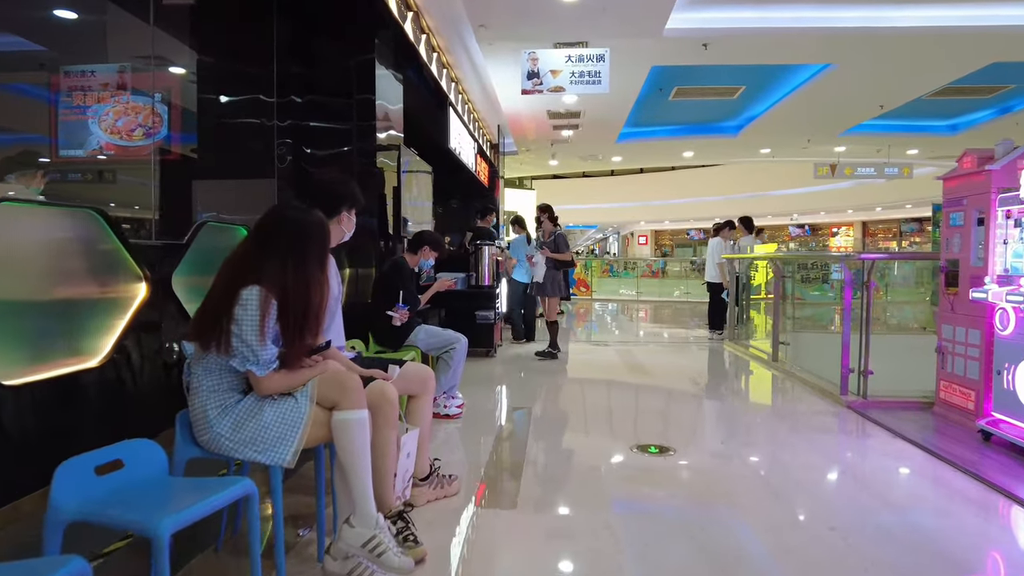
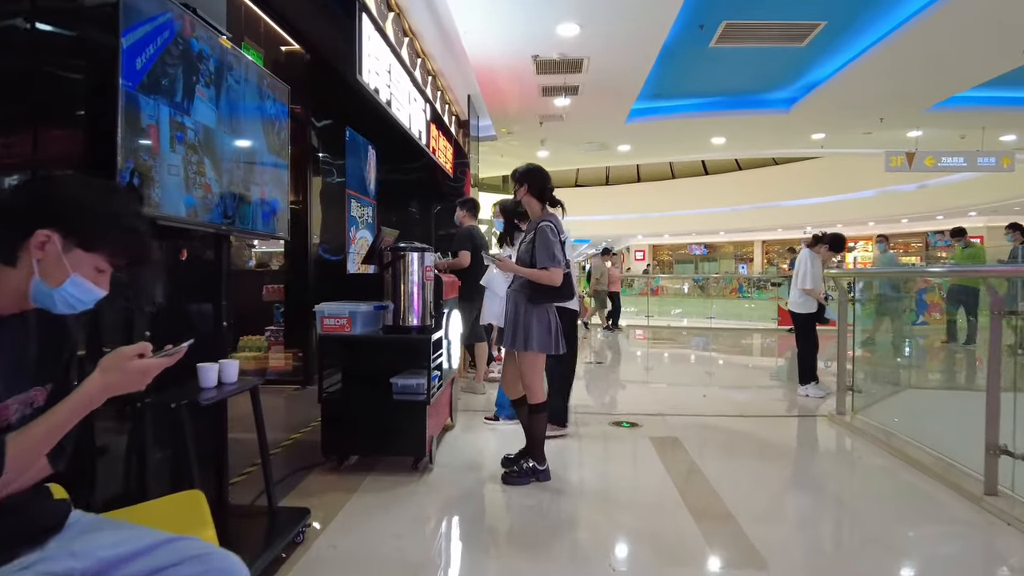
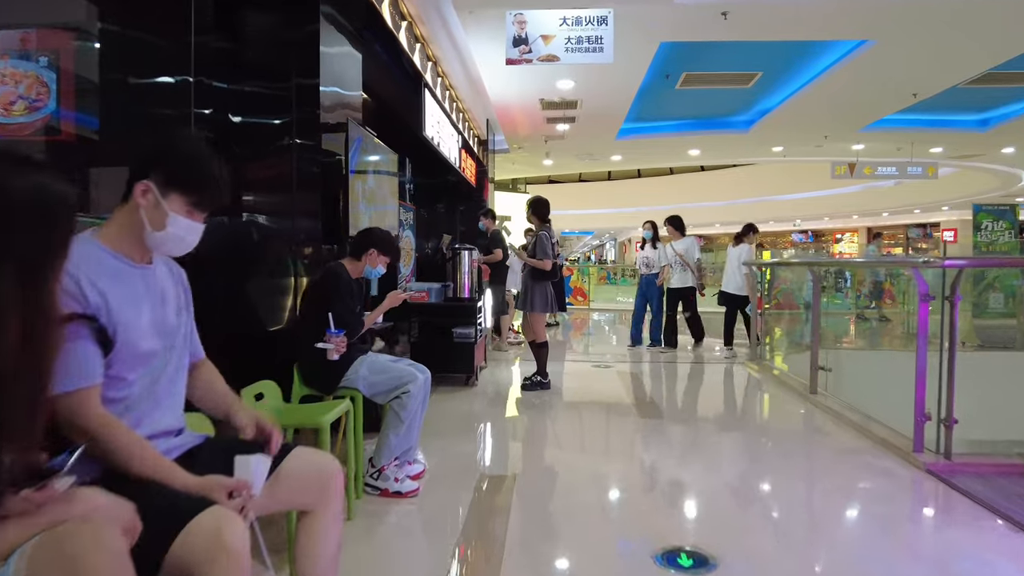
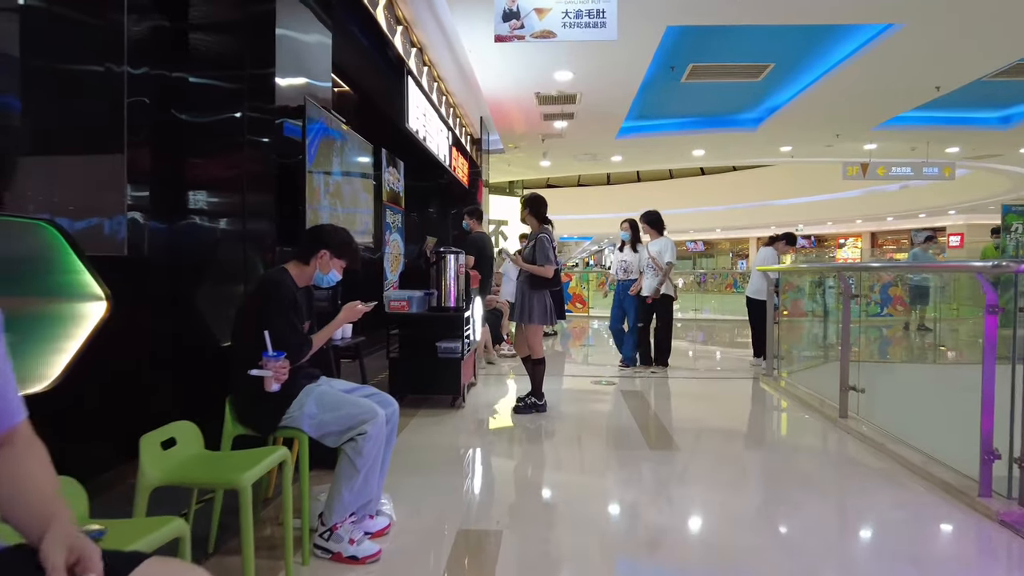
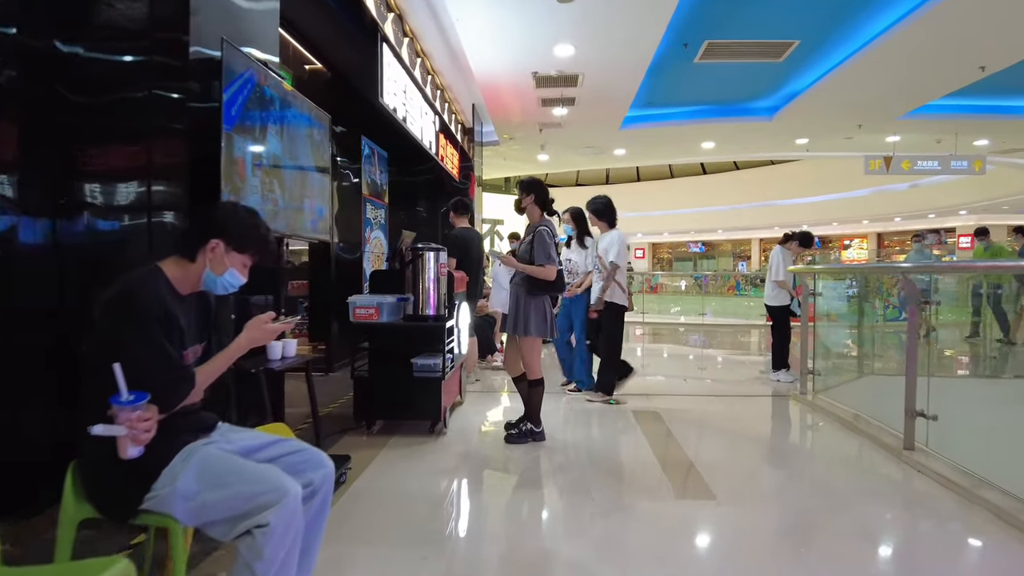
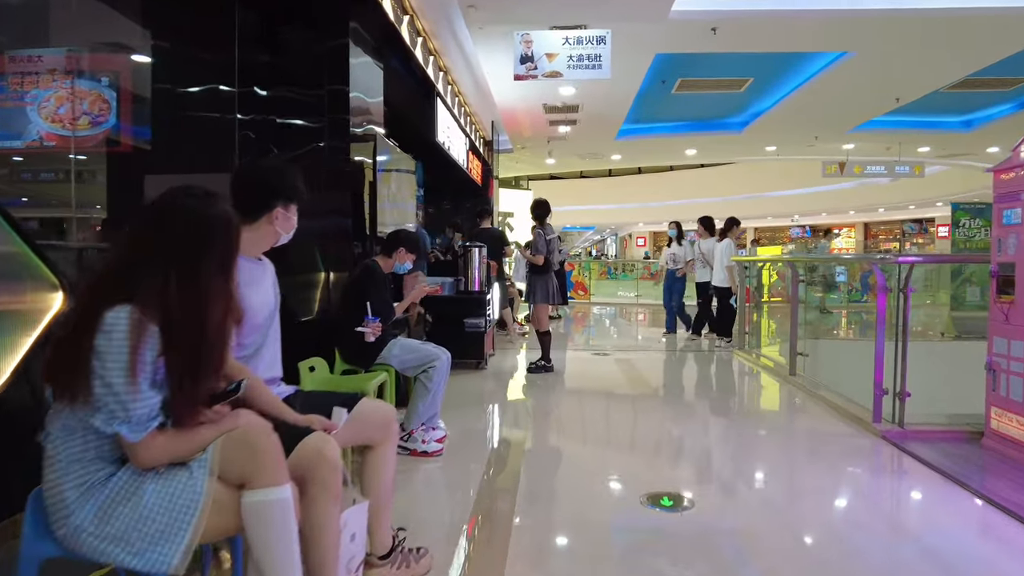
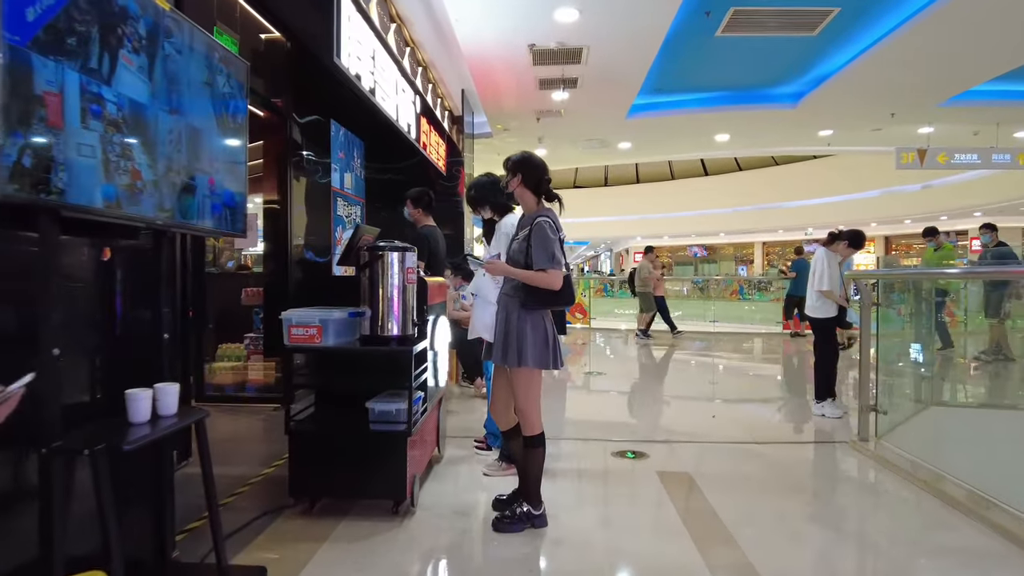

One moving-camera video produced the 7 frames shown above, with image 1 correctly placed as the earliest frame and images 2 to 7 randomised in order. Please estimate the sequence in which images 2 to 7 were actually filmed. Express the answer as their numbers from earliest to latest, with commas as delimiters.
6, 3, 4, 5, 2, 7
